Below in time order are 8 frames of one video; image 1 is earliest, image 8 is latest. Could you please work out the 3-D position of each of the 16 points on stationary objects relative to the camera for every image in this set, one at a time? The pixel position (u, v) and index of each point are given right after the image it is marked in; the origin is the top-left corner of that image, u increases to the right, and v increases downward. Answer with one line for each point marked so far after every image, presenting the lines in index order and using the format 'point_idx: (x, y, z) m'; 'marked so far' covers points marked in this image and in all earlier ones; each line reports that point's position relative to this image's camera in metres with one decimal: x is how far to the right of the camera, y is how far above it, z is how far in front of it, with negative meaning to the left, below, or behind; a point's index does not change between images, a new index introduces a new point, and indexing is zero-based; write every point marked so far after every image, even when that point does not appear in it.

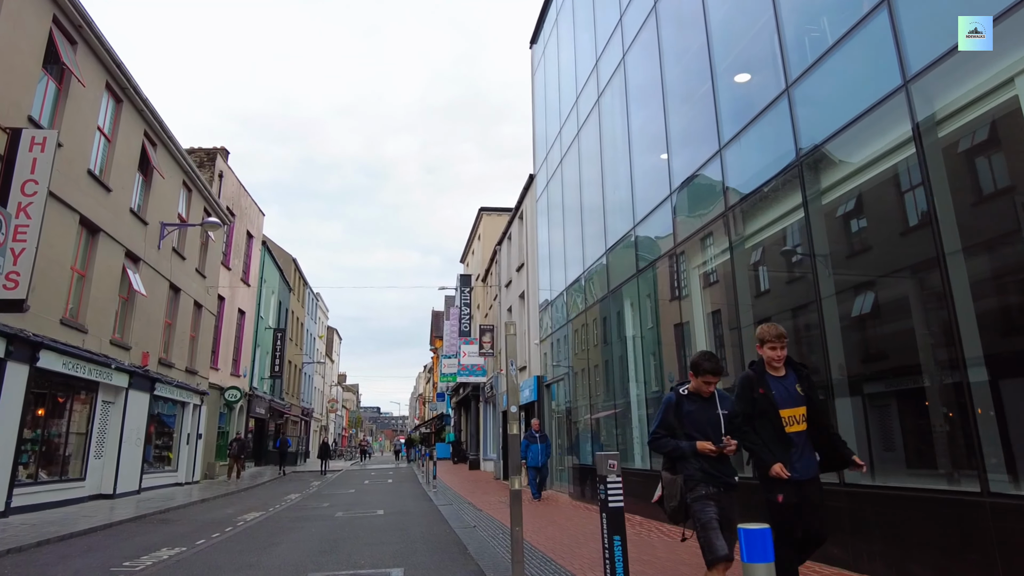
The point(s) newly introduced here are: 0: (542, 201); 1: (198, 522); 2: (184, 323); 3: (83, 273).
0: (+1.0, +2.6, +18.2) m
1: (-5.9, -4.4, +12.8) m
2: (-9.6, -1.0, +19.7) m
3: (-8.7, +0.3, +13.8) m
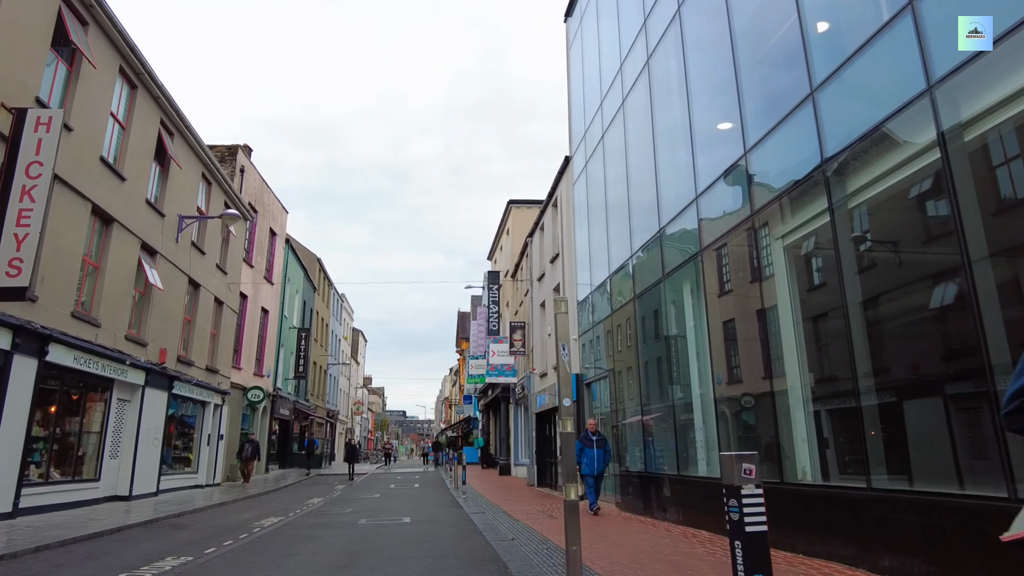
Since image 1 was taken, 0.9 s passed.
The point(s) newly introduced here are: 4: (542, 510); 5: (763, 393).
0: (+1.8, +2.7, +17.2) m
1: (-5.3, -4.3, +12.0) m
2: (-8.7, -0.9, +19.0) m
3: (-8.0, +0.5, +13.1) m
4: (+0.6, -4.4, +13.4) m
5: (+3.3, -1.3, +8.6) m
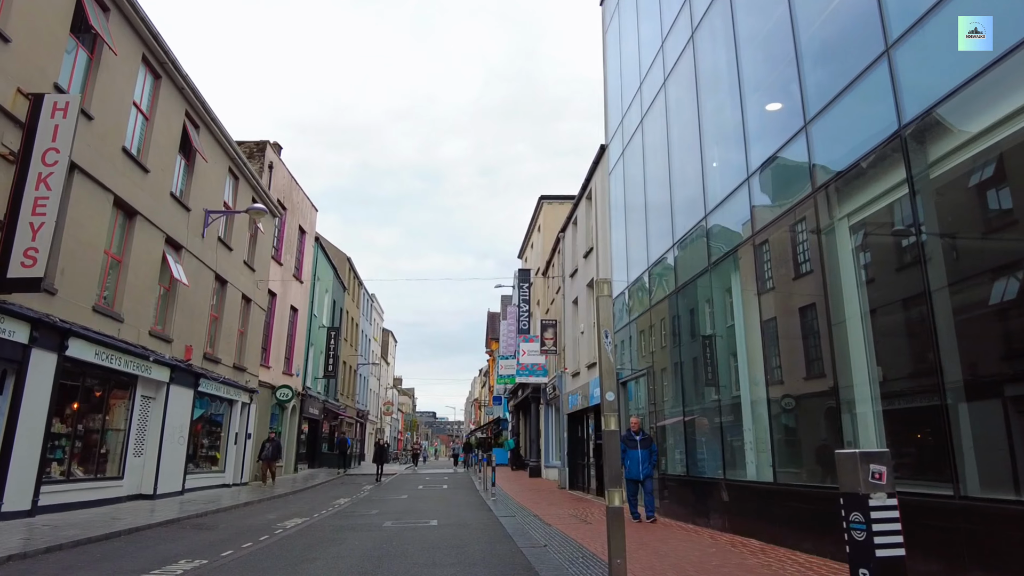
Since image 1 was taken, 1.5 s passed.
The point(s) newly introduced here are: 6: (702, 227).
0: (+2.6, +2.9, +16.5) m
1: (-4.7, -4.1, +11.6) m
2: (-7.8, -0.8, +18.8) m
3: (-7.5, +0.6, +12.9) m
4: (+1.2, -4.3, +12.7) m
5: (+3.7, -1.2, +7.8) m
6: (+3.4, +1.1, +11.9) m
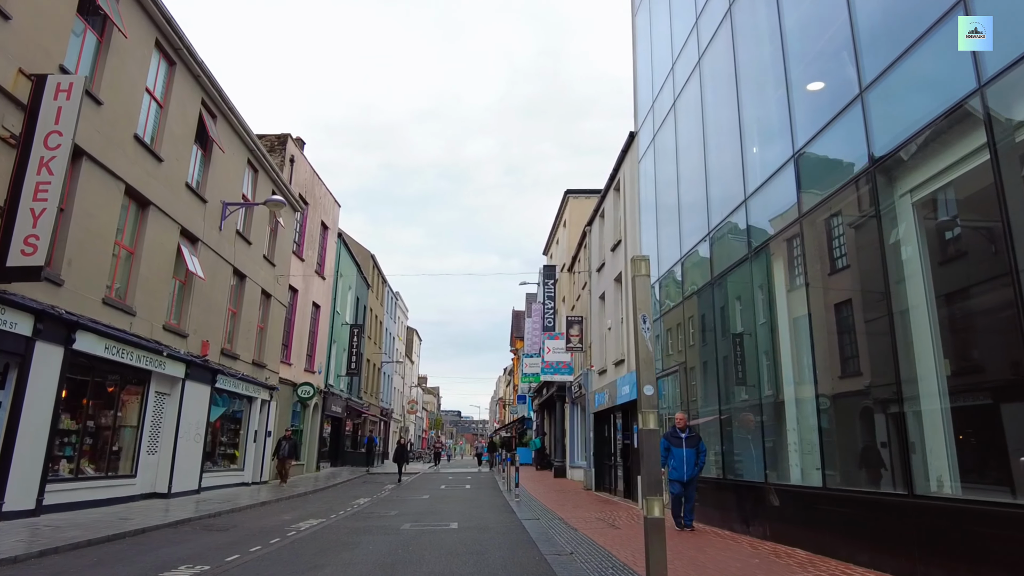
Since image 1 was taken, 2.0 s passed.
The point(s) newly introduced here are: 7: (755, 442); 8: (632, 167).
0: (+3.2, +3.0, +15.8) m
1: (-4.3, -4.0, +11.2) m
2: (-7.2, -0.7, +18.5) m
3: (-7.0, +0.7, +12.5) m
4: (+1.6, -4.1, +12.1) m
5: (+3.9, -1.0, +7.1) m
6: (+3.8, +1.2, +11.1) m
7: (+3.6, -2.3, +10.1) m
8: (+2.9, +3.0, +16.4) m
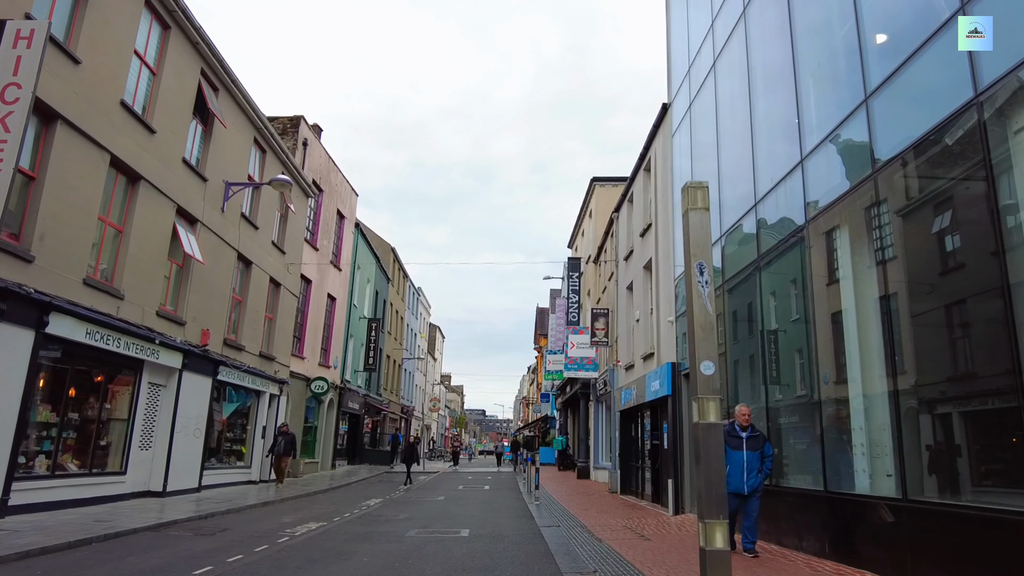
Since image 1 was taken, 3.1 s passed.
0: (+3.6, +3.3, +14.5) m
1: (-4.1, -3.7, +10.1) m
2: (-6.6, -0.4, +17.5) m
3: (-6.7, +1.0, +11.5) m
4: (+1.9, -3.8, +10.8) m
5: (+4.0, -0.8, +5.7) m
6: (+4.0, +1.5, +9.8) m
7: (+3.9, -2.0, +8.8) m
8: (+3.4, +3.3, +15.1) m
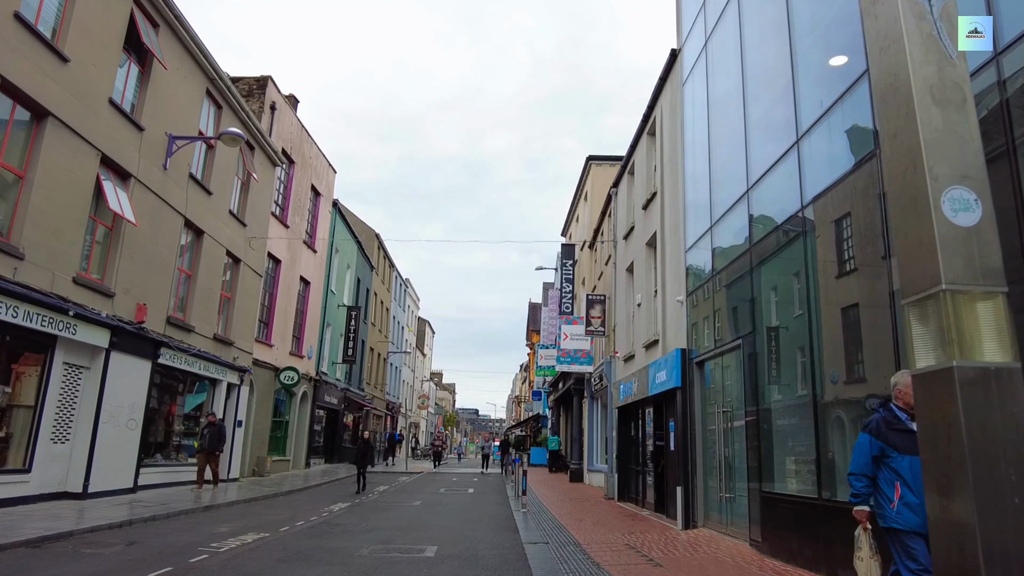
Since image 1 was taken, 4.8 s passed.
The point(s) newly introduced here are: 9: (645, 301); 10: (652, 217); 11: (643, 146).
0: (+3.4, +3.7, +12.6) m
1: (-4.3, -3.2, +8.2) m
2: (-6.9, +0.2, +15.5) m
3: (-6.9, +1.6, +9.6) m
4: (+1.6, -3.4, +8.9) m
5: (+3.8, -0.3, +3.8) m
6: (+3.8, +1.9, +7.9) m
7: (+3.6, -1.6, +6.9) m
8: (+3.2, +3.7, +13.2) m
9: (+2.9, -0.2, +14.3) m
10: (+3.0, +1.5, +14.2) m
11: (+3.0, +3.1, +15.3) m
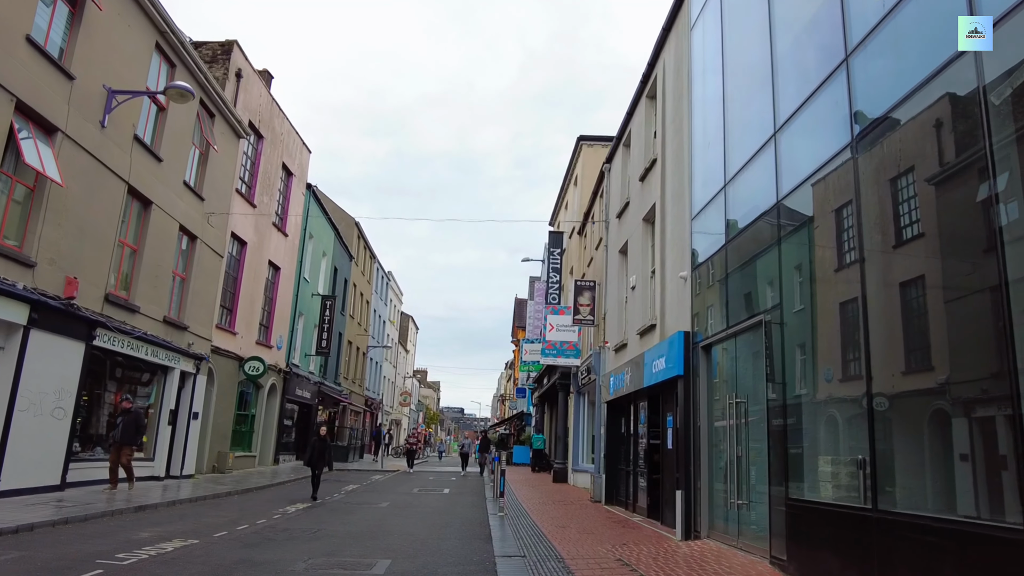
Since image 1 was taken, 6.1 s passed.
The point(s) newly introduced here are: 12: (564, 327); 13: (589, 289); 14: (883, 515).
0: (+3.1, +4.1, +11.3) m
1: (-4.6, -2.7, +6.7) m
2: (-7.3, +0.7, +14.1) m
3: (-7.2, +2.1, +8.1) m
4: (+1.3, -3.0, +7.6) m
5: (+3.7, 0.0, +2.6) m
6: (+3.6, +2.2, +6.6) m
7: (+3.4, -1.3, +5.6) m
8: (+2.9, +4.1, +11.9) m
9: (+2.5, +0.1, +13.0) m
10: (+2.6, +1.8, +12.9) m
11: (+2.6, +3.5, +14.0) m
12: (+1.5, -1.1, +19.3) m
13: (+2.0, 0.0, +17.5) m
14: (+3.2, -2.0, +6.2) m
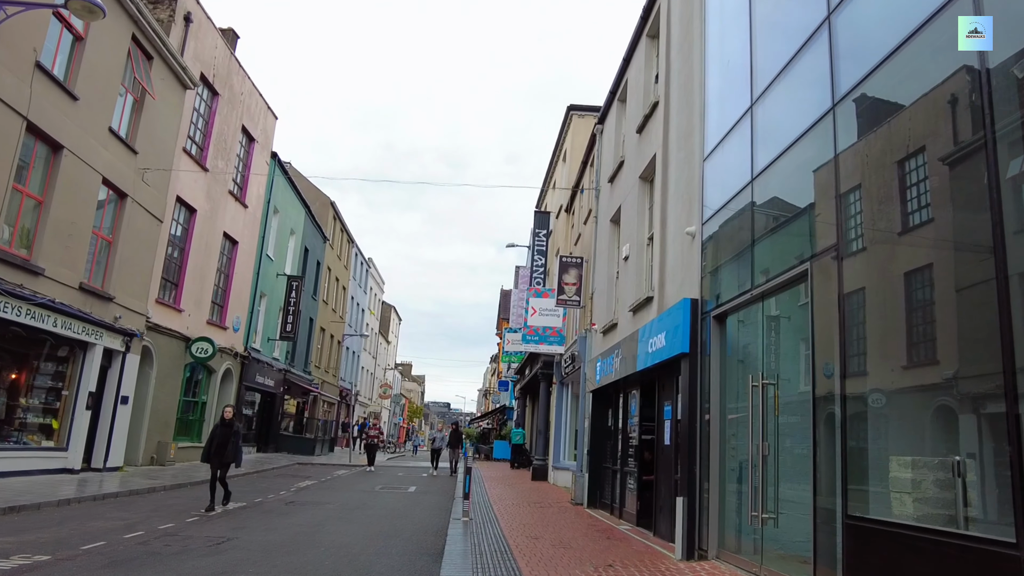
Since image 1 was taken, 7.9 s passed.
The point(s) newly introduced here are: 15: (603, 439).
0: (+2.8, +4.5, +9.4) m
1: (-5.0, -2.1, +4.8) m
2: (-7.8, +1.4, +12.0) m
3: (-7.5, +2.7, +6.1) m
4: (+0.9, -2.5, +5.7) m
5: (+3.4, +0.4, +0.7) m
6: (+3.3, +2.7, +4.8) m
7: (+3.0, -0.9, +3.8) m
8: (+2.5, +4.6, +10.0) m
9: (+2.0, +0.6, +11.2) m
10: (+2.2, +2.3, +11.1) m
11: (+2.2, +4.0, +12.2) m
12: (+0.9, -0.5, +17.5) m
13: (+1.5, +0.5, +15.6) m
14: (+2.8, -1.6, +4.4) m
15: (+1.7, -2.8, +12.6) m
